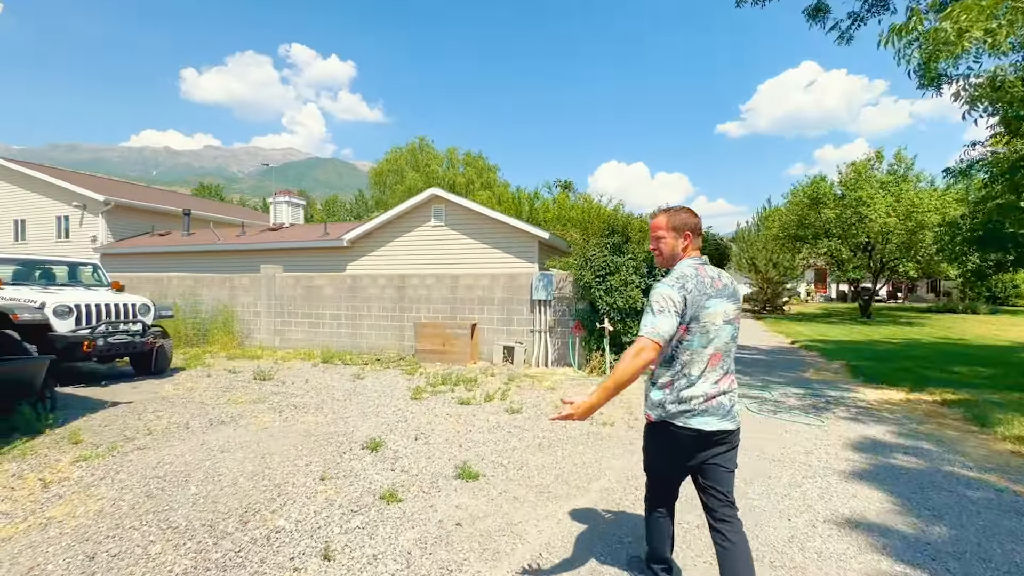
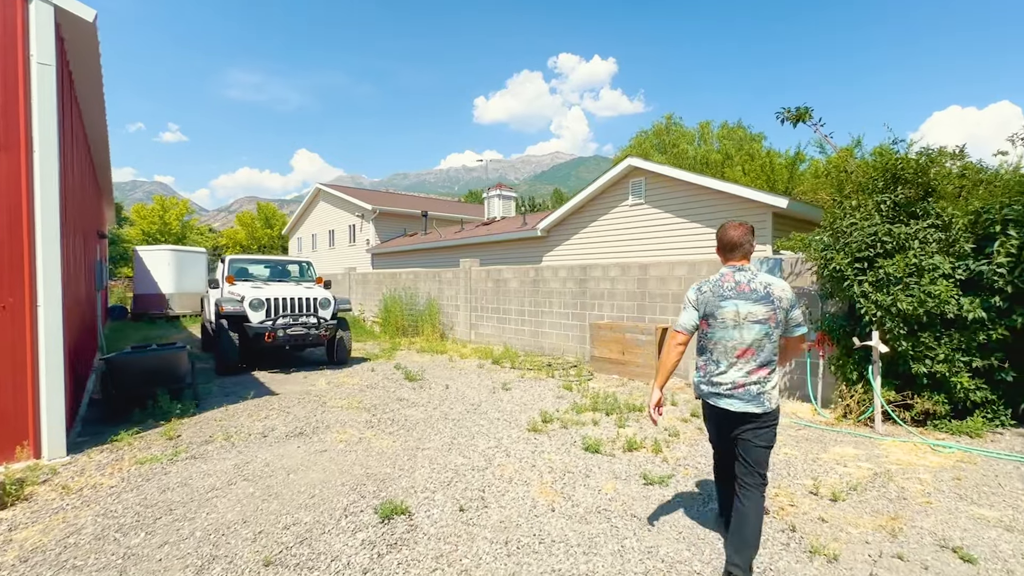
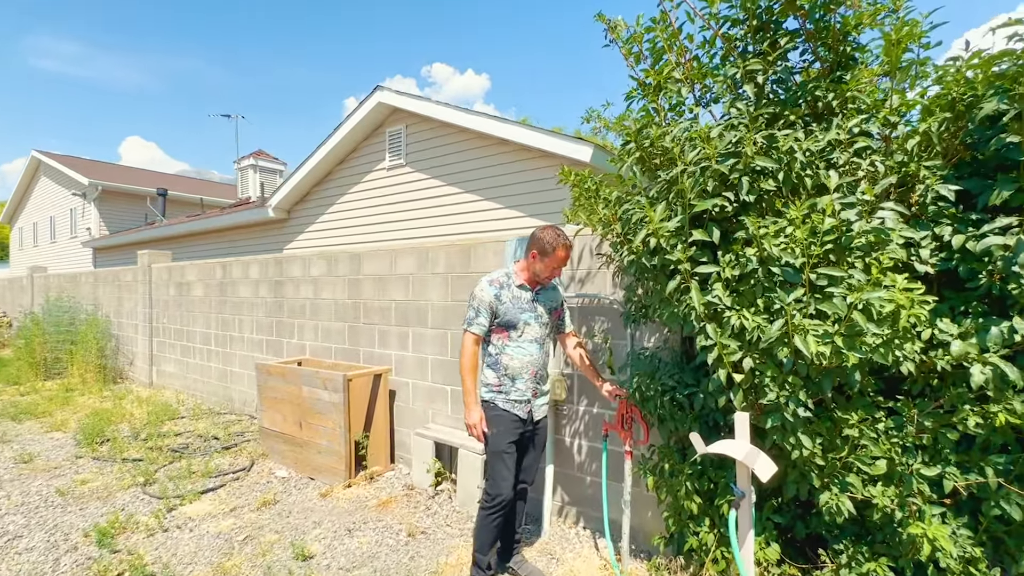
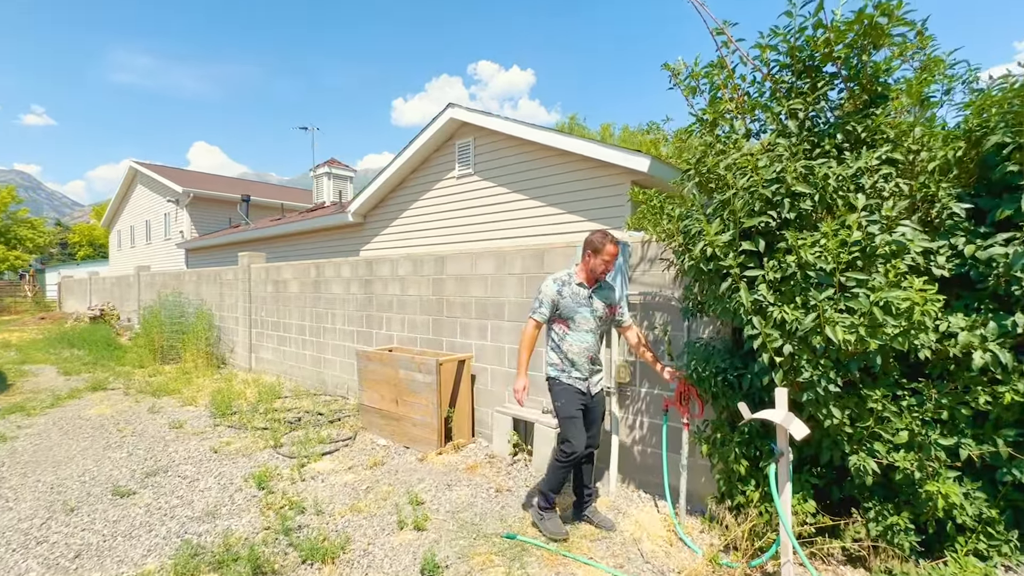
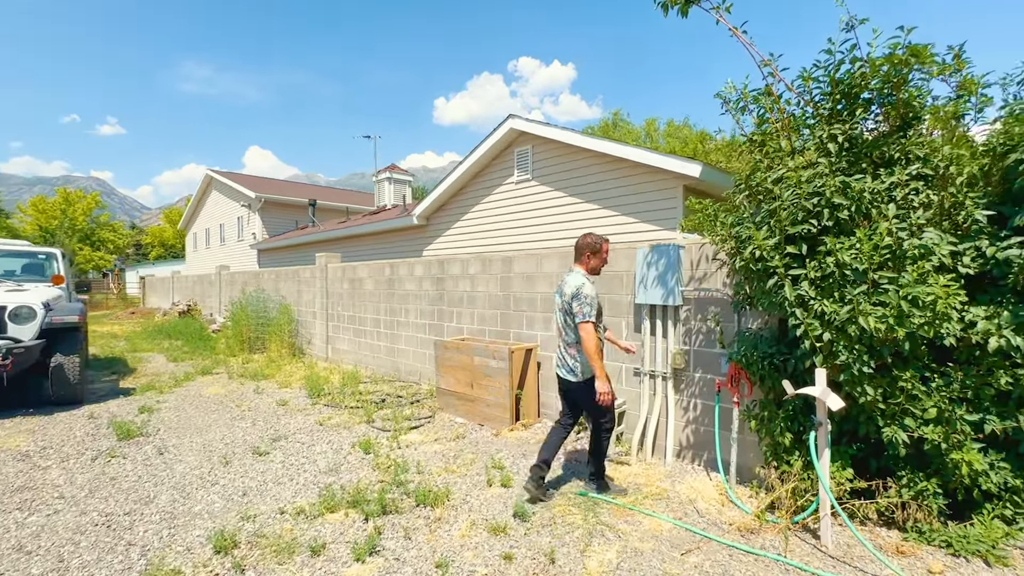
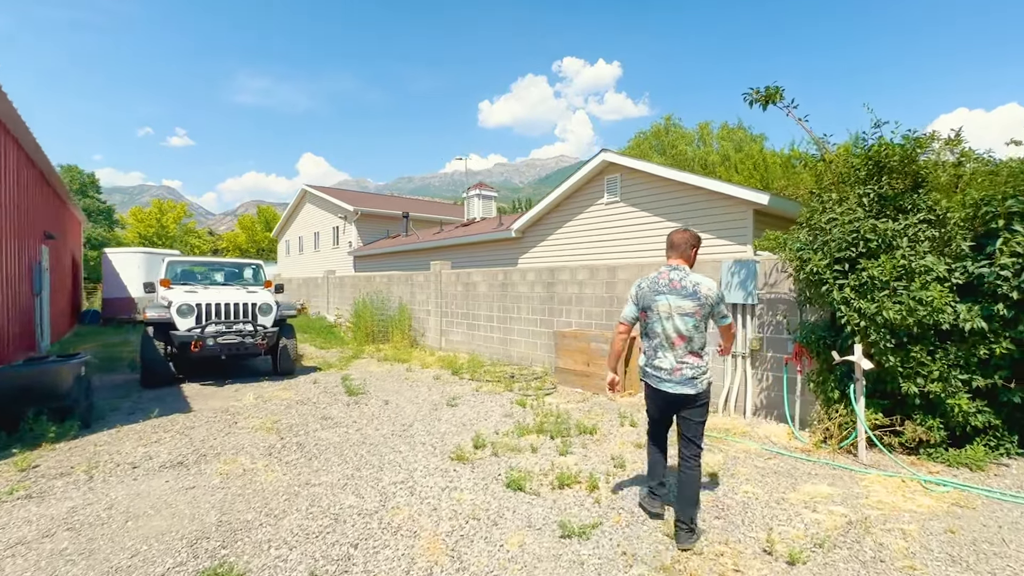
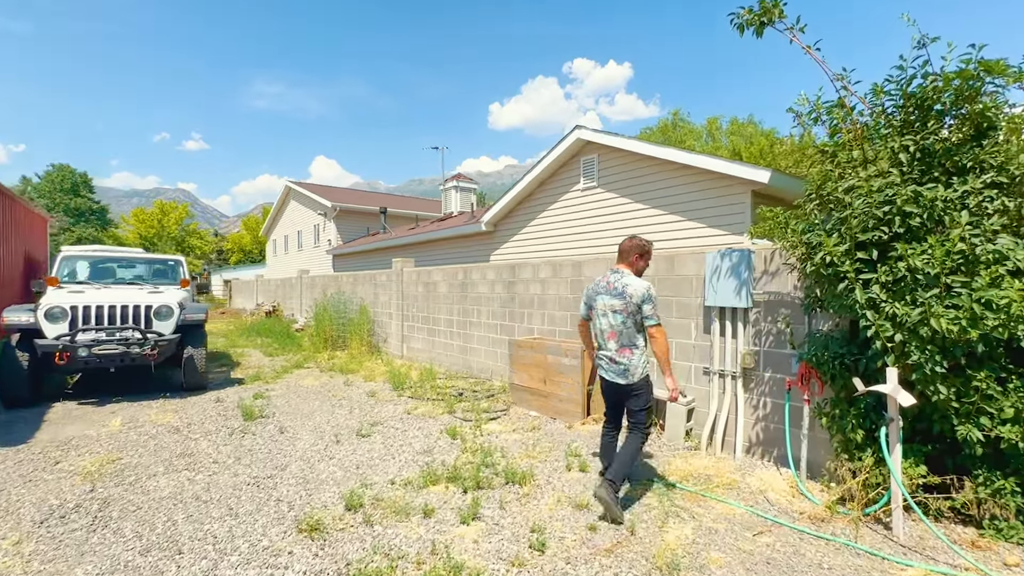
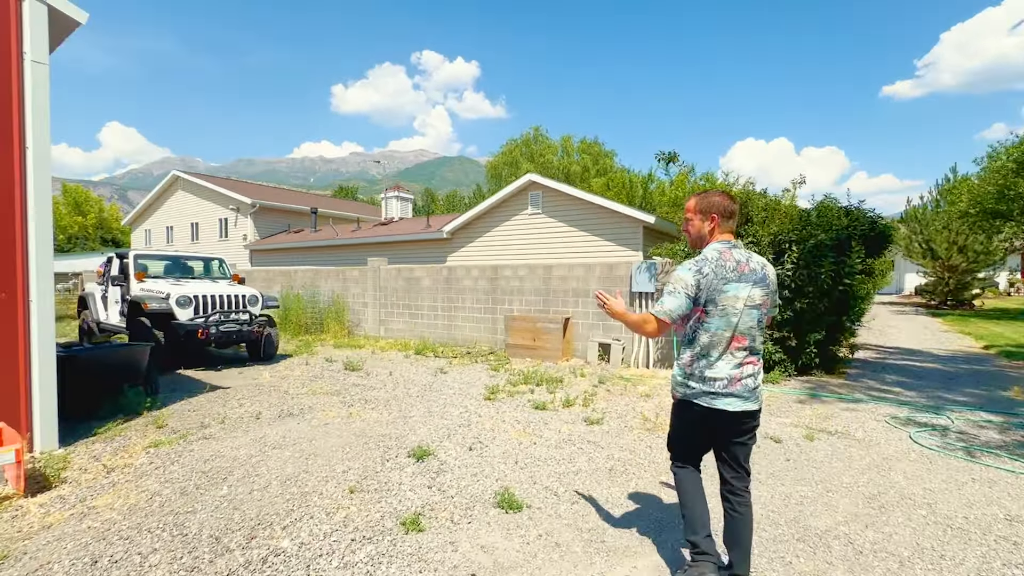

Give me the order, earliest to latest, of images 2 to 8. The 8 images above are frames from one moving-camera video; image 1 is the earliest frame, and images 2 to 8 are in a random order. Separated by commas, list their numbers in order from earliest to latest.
8, 2, 6, 7, 5, 4, 3
